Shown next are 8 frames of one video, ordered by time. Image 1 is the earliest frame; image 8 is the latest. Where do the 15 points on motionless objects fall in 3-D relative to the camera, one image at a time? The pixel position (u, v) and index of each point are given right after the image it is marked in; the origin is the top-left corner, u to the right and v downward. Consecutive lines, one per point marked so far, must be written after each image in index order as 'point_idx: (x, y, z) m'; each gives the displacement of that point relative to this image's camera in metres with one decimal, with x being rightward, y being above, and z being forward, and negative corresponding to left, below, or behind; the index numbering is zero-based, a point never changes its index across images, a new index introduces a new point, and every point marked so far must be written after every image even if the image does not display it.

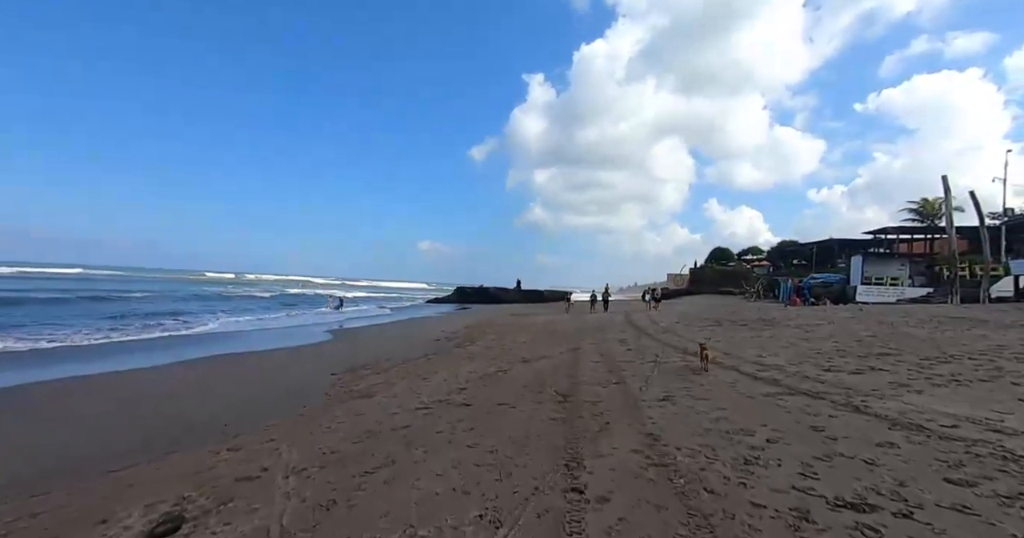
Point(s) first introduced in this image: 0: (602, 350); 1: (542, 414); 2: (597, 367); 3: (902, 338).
0: (+2.5, -2.2, +12.2) m
1: (+0.4, -1.9, +5.8) m
2: (+1.8, -2.1, +9.5) m
3: (+11.1, -2.0, +12.6) m
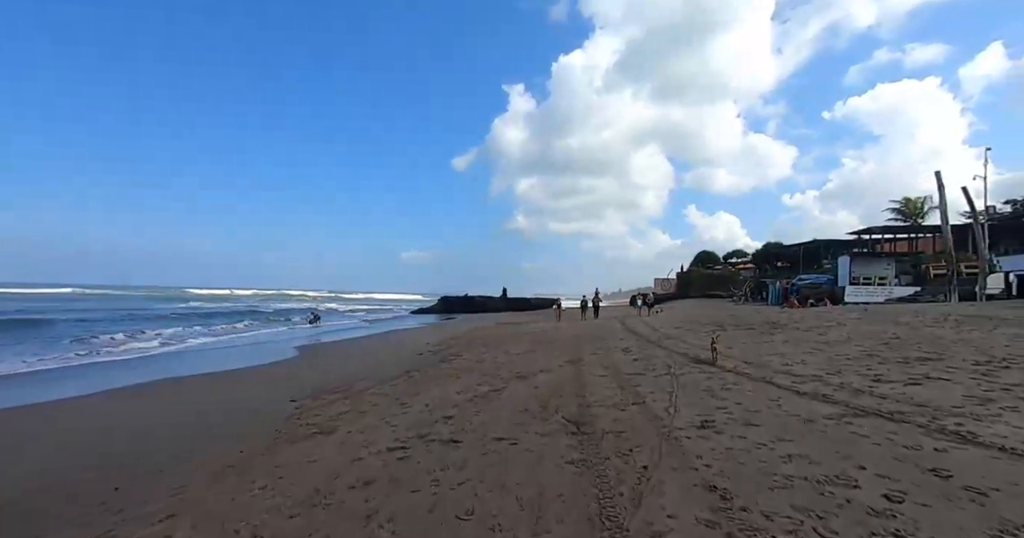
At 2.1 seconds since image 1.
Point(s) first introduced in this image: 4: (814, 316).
0: (+2.3, -2.2, +10.9) m
1: (+0.4, -1.9, +4.4) m
2: (+1.8, -2.1, +8.2) m
3: (+11.0, -1.9, +11.5) m
4: (+13.5, -2.1, +19.8) m
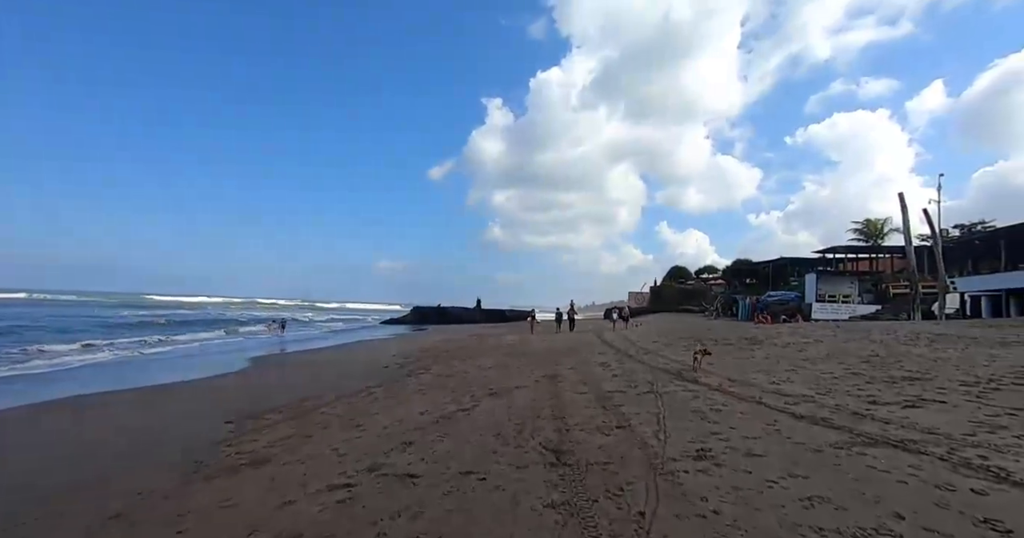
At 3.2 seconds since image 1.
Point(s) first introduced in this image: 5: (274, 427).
0: (+1.7, -2.5, +10.2) m
1: (+0.2, -1.9, +3.7) m
2: (+1.3, -2.2, +7.5) m
3: (+10.3, -2.4, +11.4) m
4: (+12.3, -2.8, +19.7) m
5: (-3.3, -2.2, +6.1) m
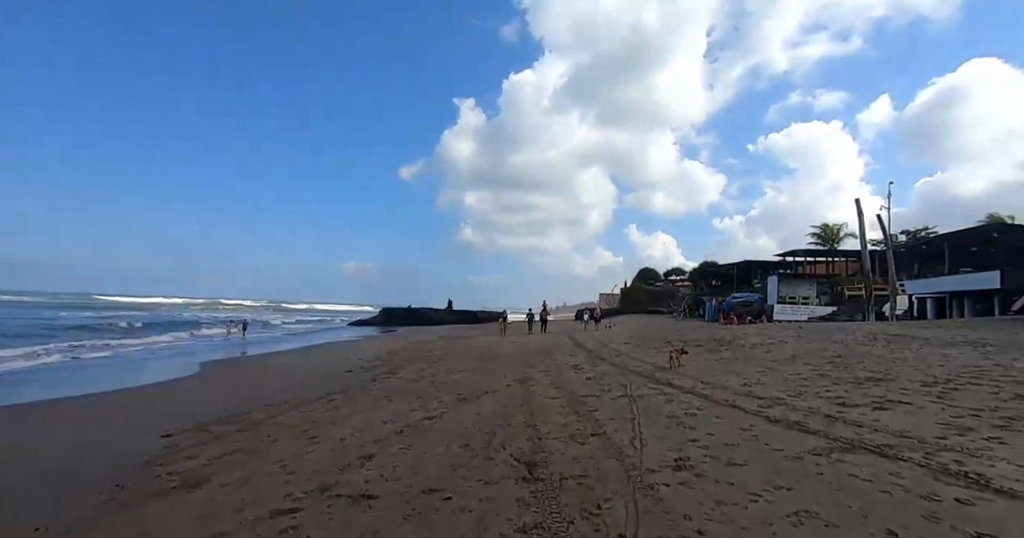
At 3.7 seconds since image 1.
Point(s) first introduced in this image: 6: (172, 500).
0: (+1.0, -2.5, +9.9) m
1: (-0.1, -1.9, +3.3) m
2: (+0.8, -2.2, +7.2) m
3: (+9.5, -2.4, +11.7) m
4: (+11.0, -2.9, +20.1) m
5: (-3.7, -2.2, +5.5) m
6: (-2.8, -1.9, +3.7) m
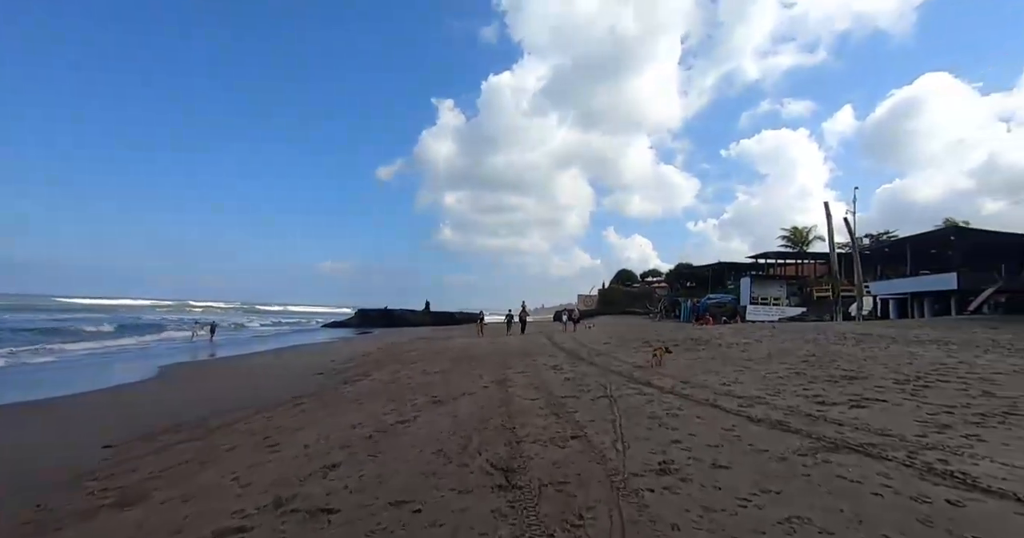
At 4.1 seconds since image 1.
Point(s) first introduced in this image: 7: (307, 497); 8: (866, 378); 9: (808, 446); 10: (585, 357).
0: (+0.5, -2.4, +9.7) m
1: (-0.3, -1.8, +3.0) m
2: (+0.4, -2.2, +7.0) m
3: (+8.9, -2.4, +11.8) m
4: (+10.0, -2.9, +20.4) m
5: (-4.0, -2.1, +5.1) m
6: (-3.0, -1.9, +3.3) m
7: (-1.7, -1.9, +3.6) m
8: (+7.4, -2.3, +9.3) m
9: (+3.1, -1.9, +4.7) m
10: (+2.2, -2.7, +13.6) m
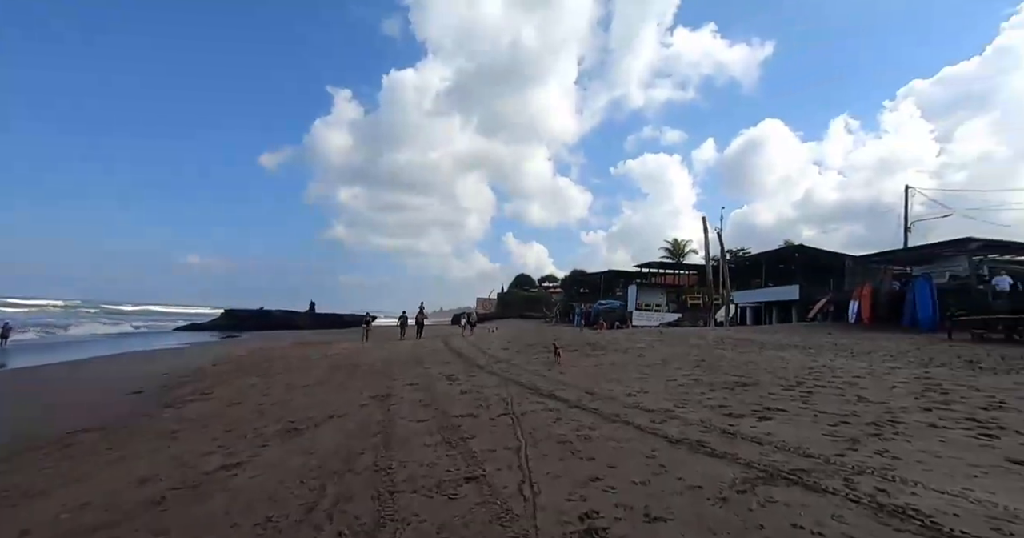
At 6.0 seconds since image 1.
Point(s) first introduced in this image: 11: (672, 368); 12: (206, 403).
0: (-1.6, -2.4, +8.3) m
1: (-0.9, -1.7, +1.7) m
2: (-1.1, -2.1, +5.6) m
3: (+6.1, -2.7, +12.3) m
4: (+5.2, -3.2, +20.8) m
5: (-4.9, -1.9, +2.8) m
6: (-3.6, -1.7, +1.3) m
7: (-2.4, -1.7, +1.9) m
8: (+5.2, -2.4, +9.4) m
9: (+2.1, -1.9, +4.0) m
10: (-0.8, -2.7, +12.5) m
11: (+4.2, -2.6, +11.8) m
12: (-5.6, -2.5, +8.1) m
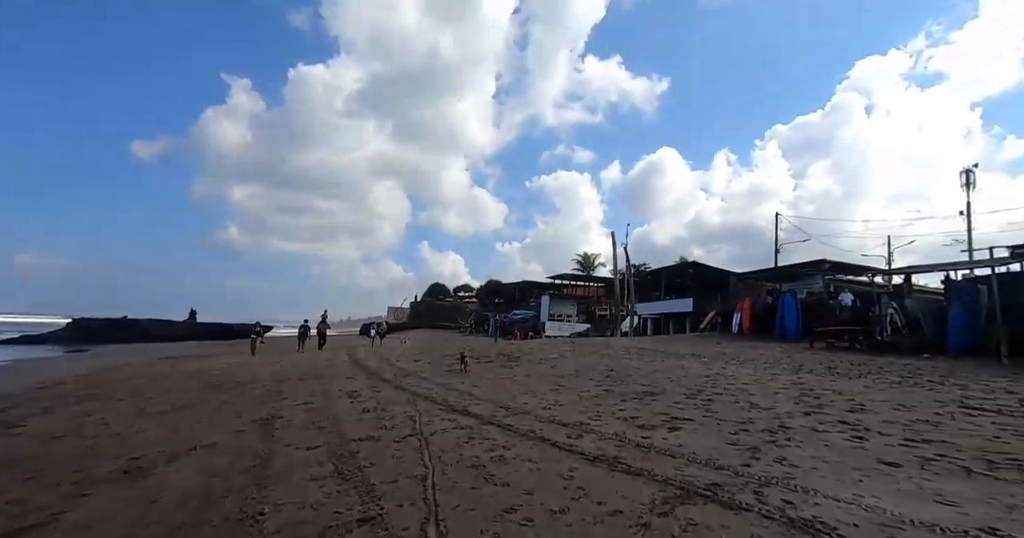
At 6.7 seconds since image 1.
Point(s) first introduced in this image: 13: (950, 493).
0: (-3.2, -2.5, +7.4) m
1: (-1.1, -1.7, +1.0) m
2: (-2.1, -2.2, +4.8) m
3: (+3.6, -3.0, +12.7) m
4: (+1.1, -3.8, +20.9) m
5: (-5.4, -1.7, +1.3) m
6: (-3.8, -1.5, +0.1) m
7: (-2.7, -1.7, +1.0) m
8: (+3.3, -2.7, +9.7) m
9: (+1.3, -2.0, +3.8) m
10: (-3.2, -2.9, +11.6) m
11: (+1.9, -2.9, +11.8) m
12: (-7.1, -2.4, +6.4) m
13: (+4.1, -2.1, +4.2) m
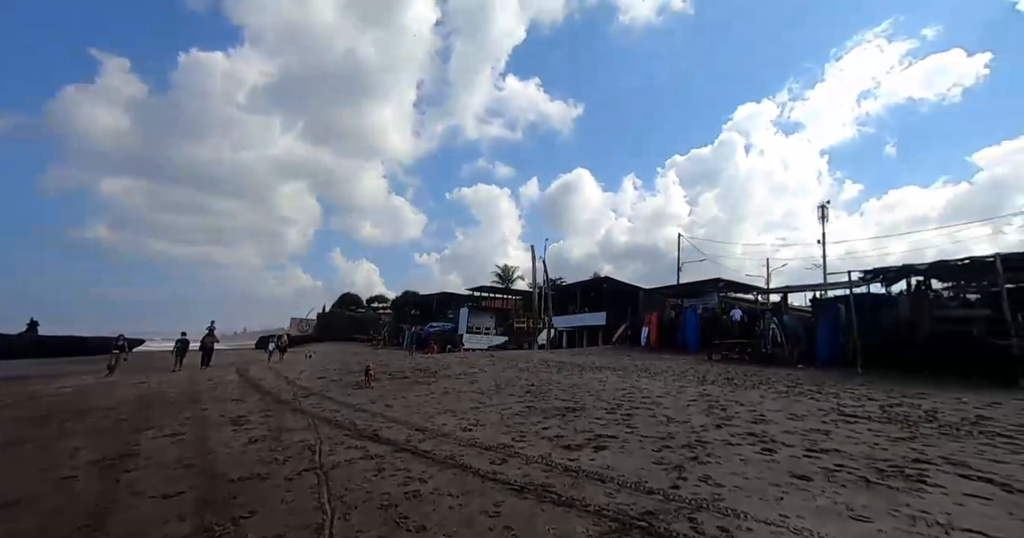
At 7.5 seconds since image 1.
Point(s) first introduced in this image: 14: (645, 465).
0: (-4.4, -2.5, +6.1) m
1: (-1.2, -1.6, +0.3) m
2: (-2.9, -2.2, +3.8) m
3: (+1.3, -3.4, +12.6) m
4: (-2.7, -4.3, +20.2) m
5: (-5.4, -1.6, -0.2) m
6: (-3.6, -1.4, -1.1) m
7: (-2.7, -1.6, -0.1) m
8: (+1.5, -3.0, +9.6) m
9: (+0.7, -2.1, +3.5) m
10: (-5.2, -3.1, +10.3) m
11: (-0.2, -3.3, +11.4) m
12: (-8.0, -2.3, +4.5) m
13: (+3.4, -2.3, +4.3) m
14: (+1.6, -2.4, +5.5) m
